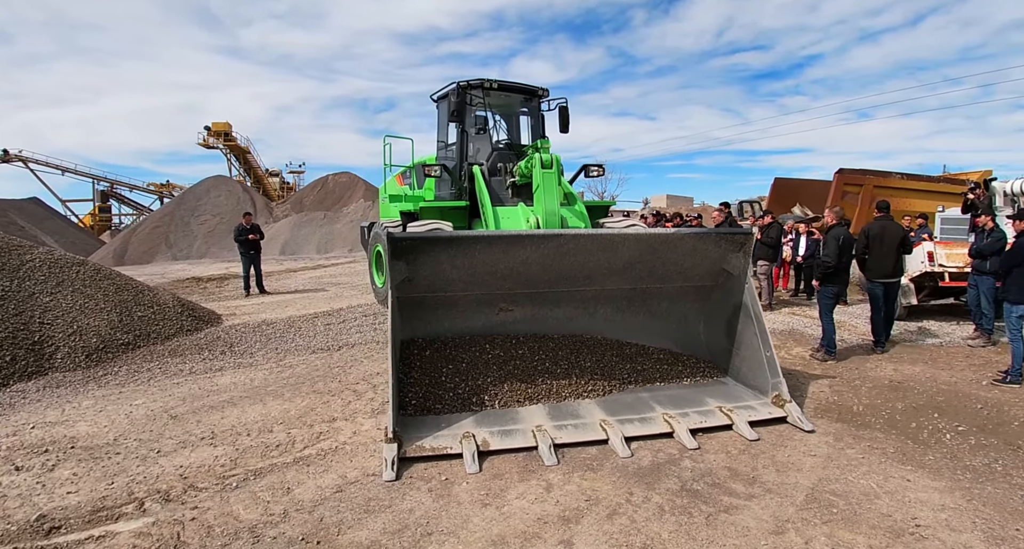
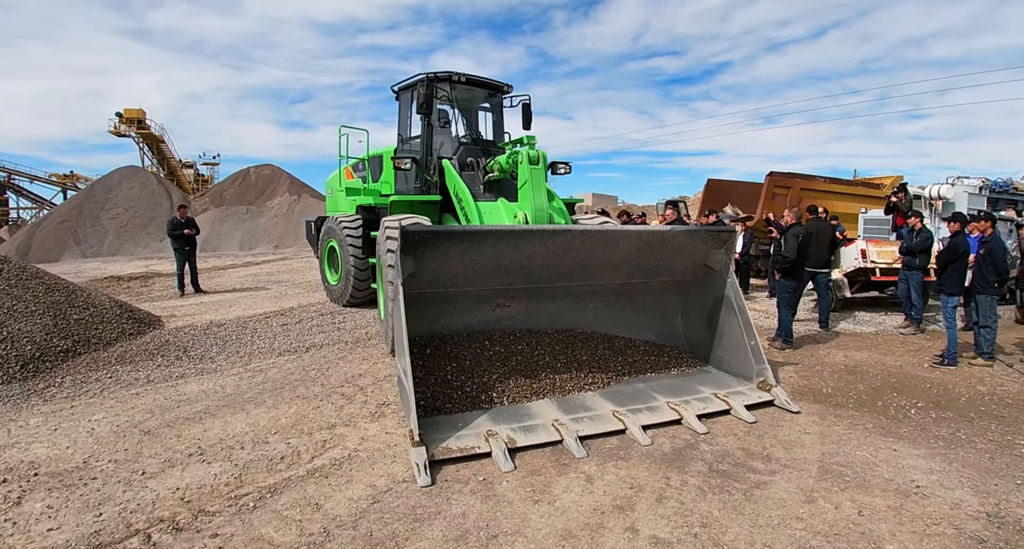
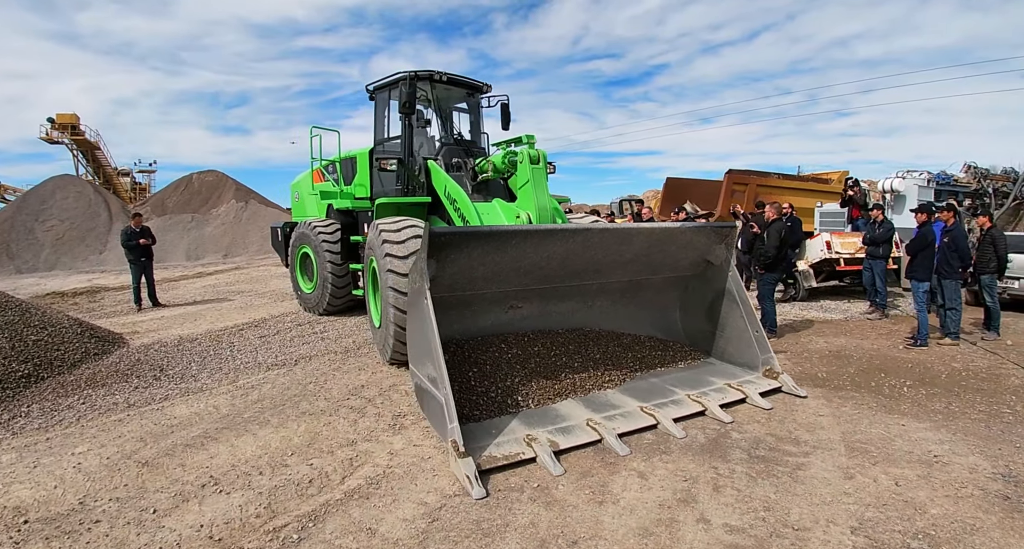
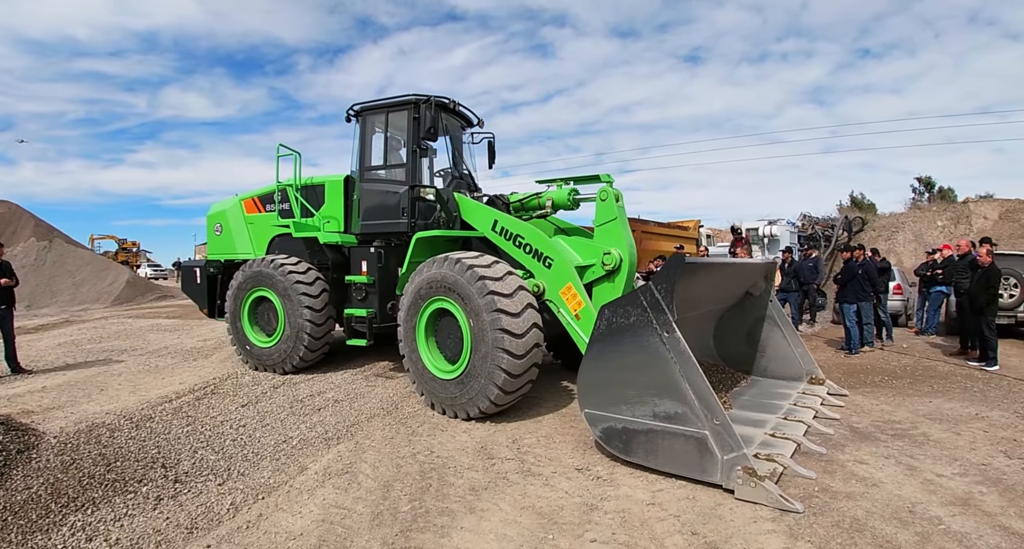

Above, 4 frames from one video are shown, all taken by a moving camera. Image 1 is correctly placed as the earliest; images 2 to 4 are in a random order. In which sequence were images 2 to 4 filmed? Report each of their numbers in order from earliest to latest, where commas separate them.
2, 3, 4
